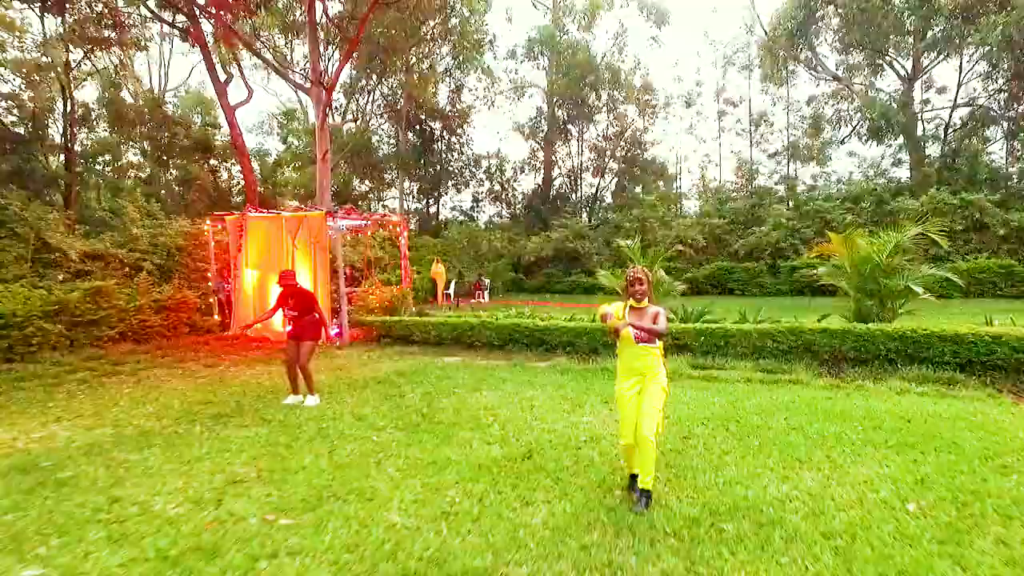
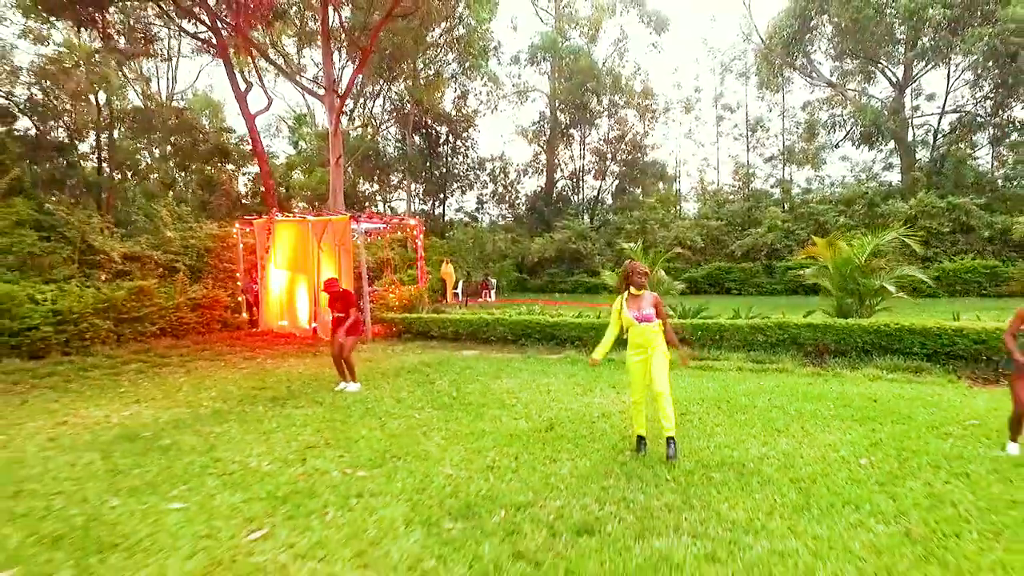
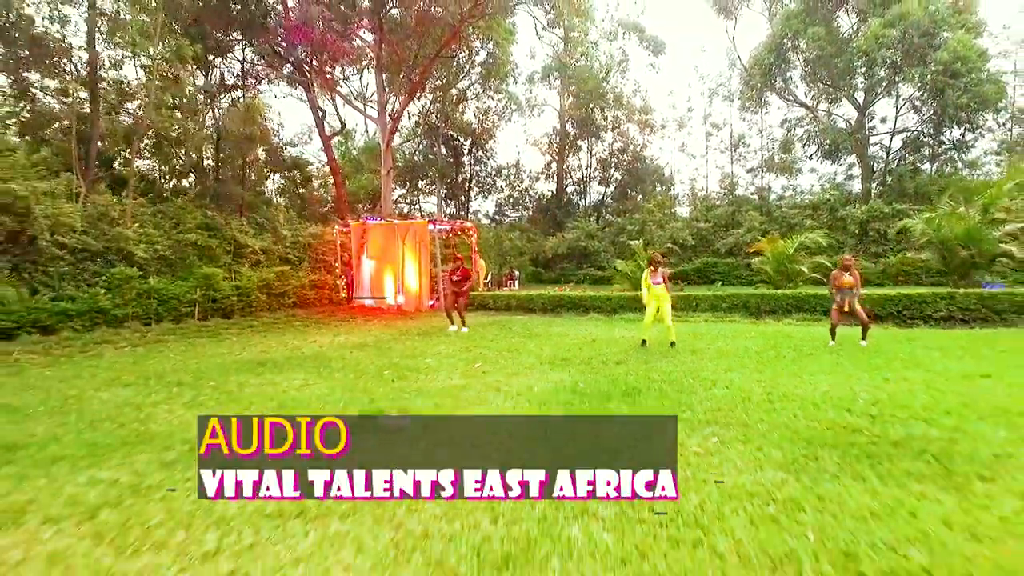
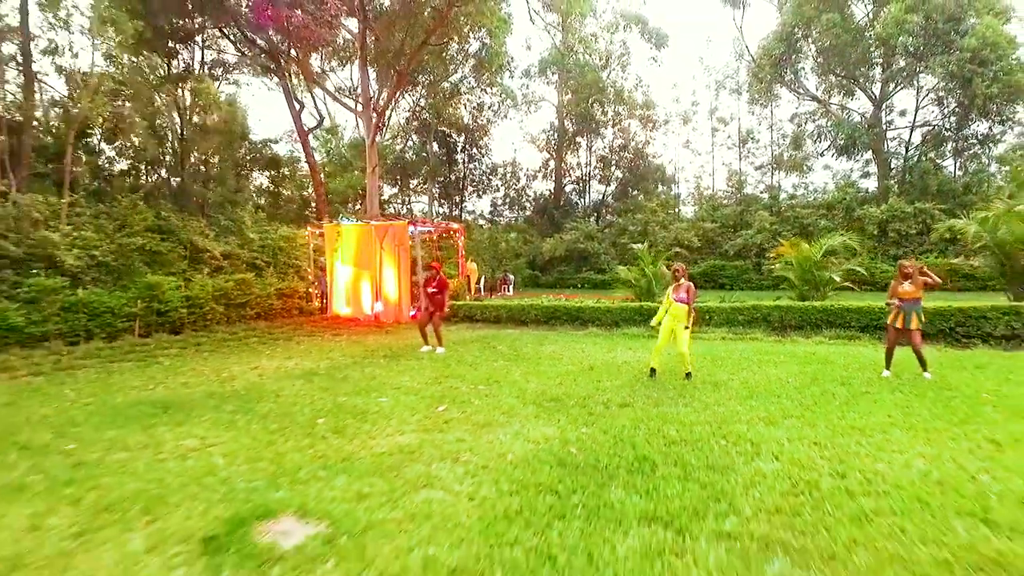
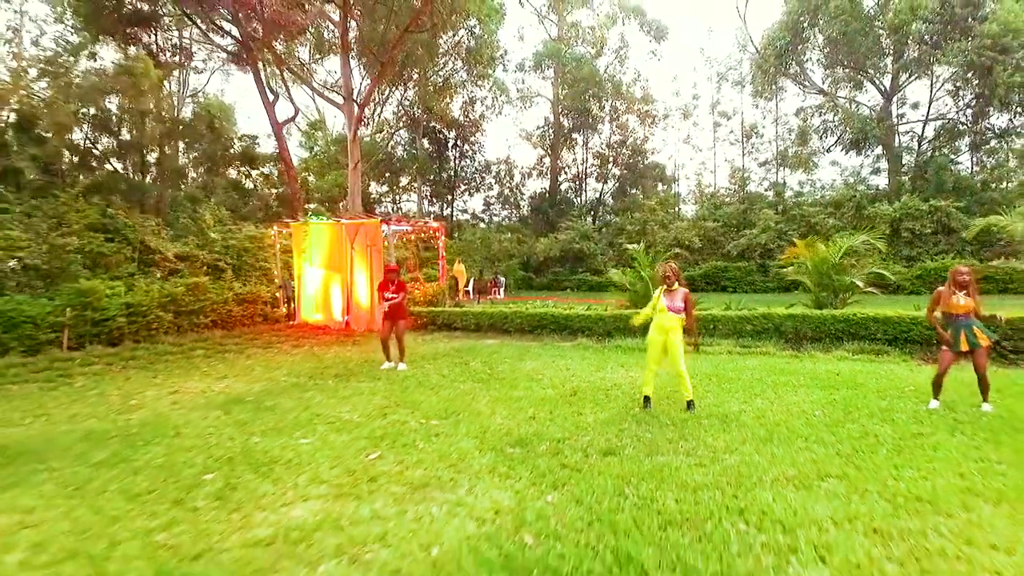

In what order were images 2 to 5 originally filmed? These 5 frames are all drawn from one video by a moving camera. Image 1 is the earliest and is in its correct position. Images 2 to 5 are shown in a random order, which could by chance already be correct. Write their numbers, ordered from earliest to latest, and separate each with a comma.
2, 5, 4, 3
